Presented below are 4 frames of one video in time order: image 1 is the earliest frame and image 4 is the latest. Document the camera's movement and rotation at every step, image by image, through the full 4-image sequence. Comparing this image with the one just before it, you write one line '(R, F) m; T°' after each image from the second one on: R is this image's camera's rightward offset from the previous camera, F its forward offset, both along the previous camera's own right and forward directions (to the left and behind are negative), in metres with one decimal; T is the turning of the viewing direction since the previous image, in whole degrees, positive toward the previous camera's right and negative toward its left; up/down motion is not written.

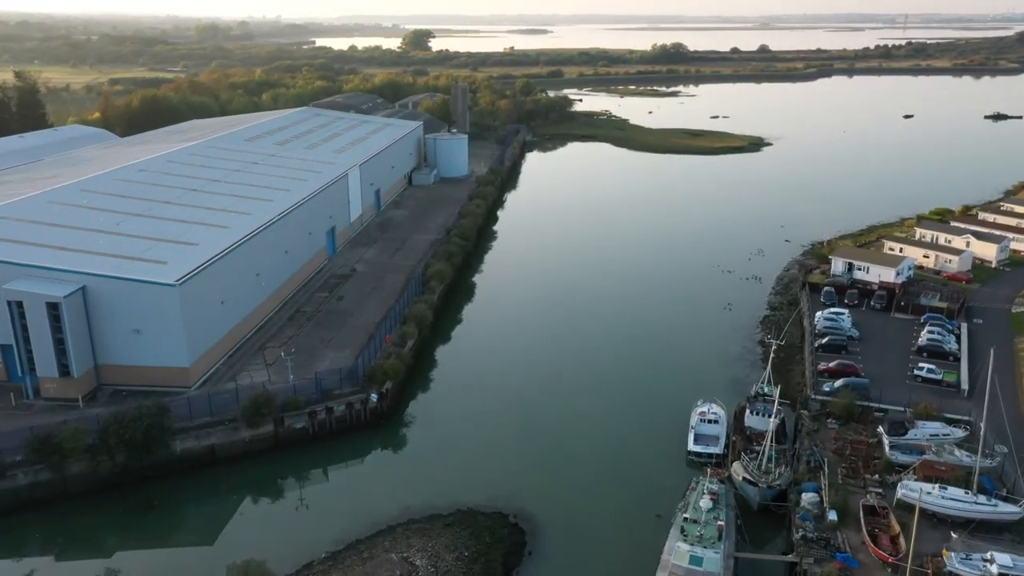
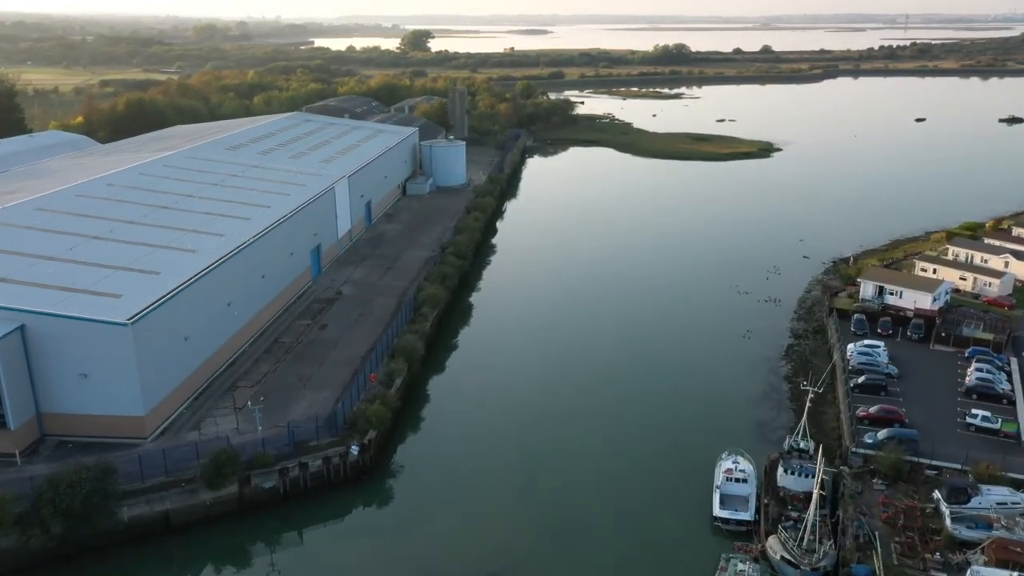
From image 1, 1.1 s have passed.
(0.0, +1.7) m; 0°
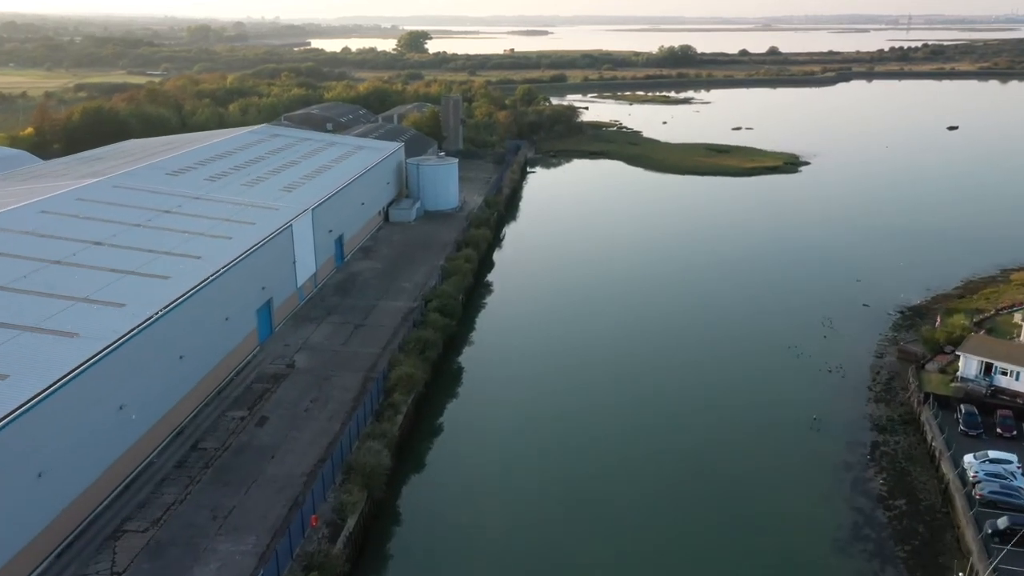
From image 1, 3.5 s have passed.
(0.0, +4.3) m; 0°
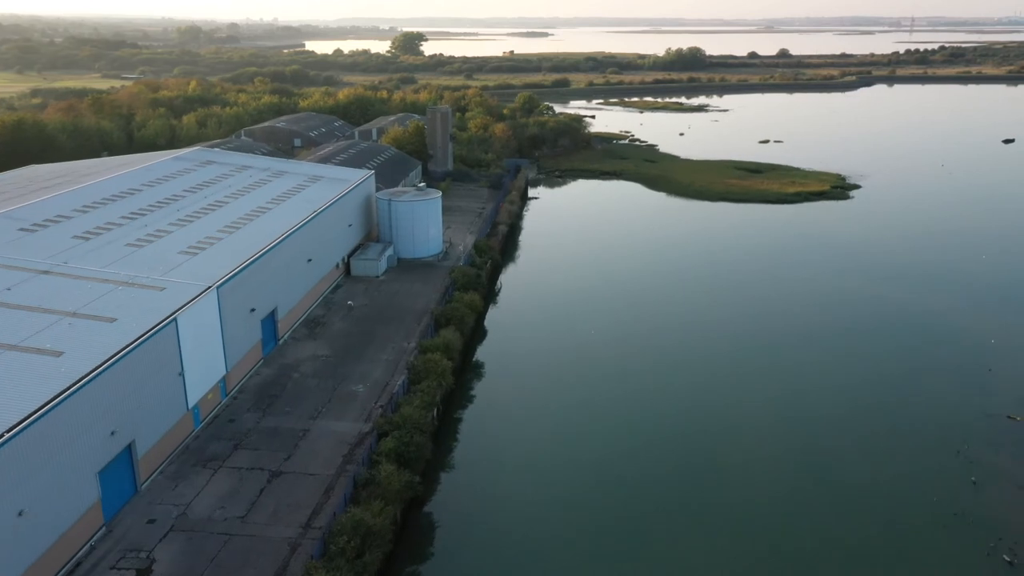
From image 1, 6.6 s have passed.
(+0.1, +6.1) m; 0°
